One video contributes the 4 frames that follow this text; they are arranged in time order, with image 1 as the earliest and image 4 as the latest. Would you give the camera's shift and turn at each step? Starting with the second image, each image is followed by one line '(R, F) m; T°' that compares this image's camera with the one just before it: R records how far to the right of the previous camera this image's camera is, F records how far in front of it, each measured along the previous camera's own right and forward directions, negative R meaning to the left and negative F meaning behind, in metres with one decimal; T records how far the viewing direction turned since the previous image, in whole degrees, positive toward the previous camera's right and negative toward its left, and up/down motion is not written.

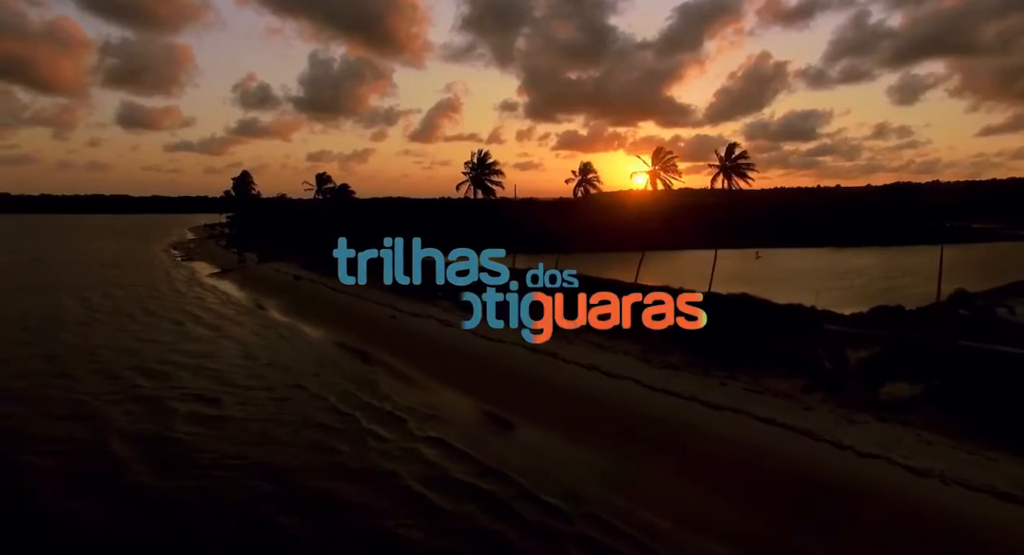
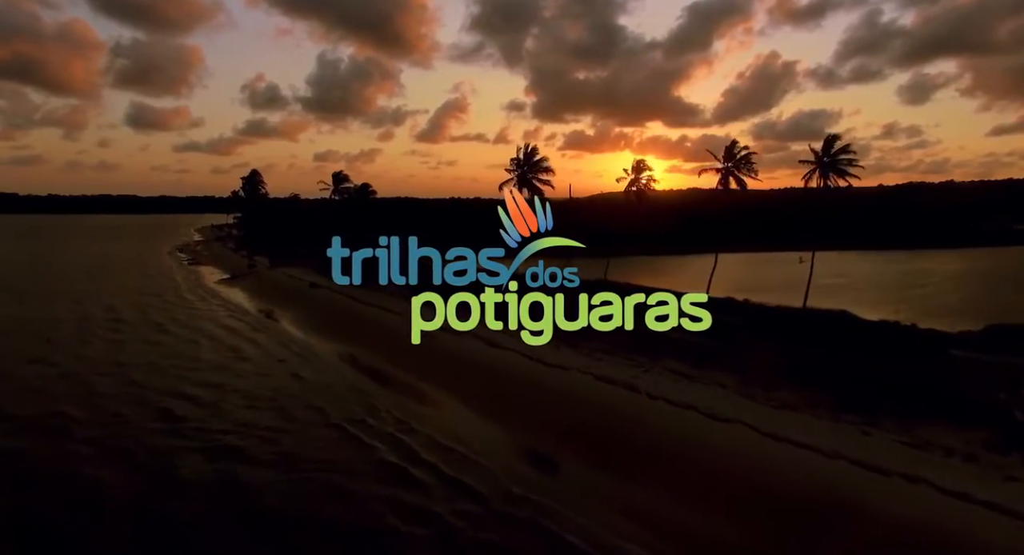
(-0.8, +0.8) m; -1°
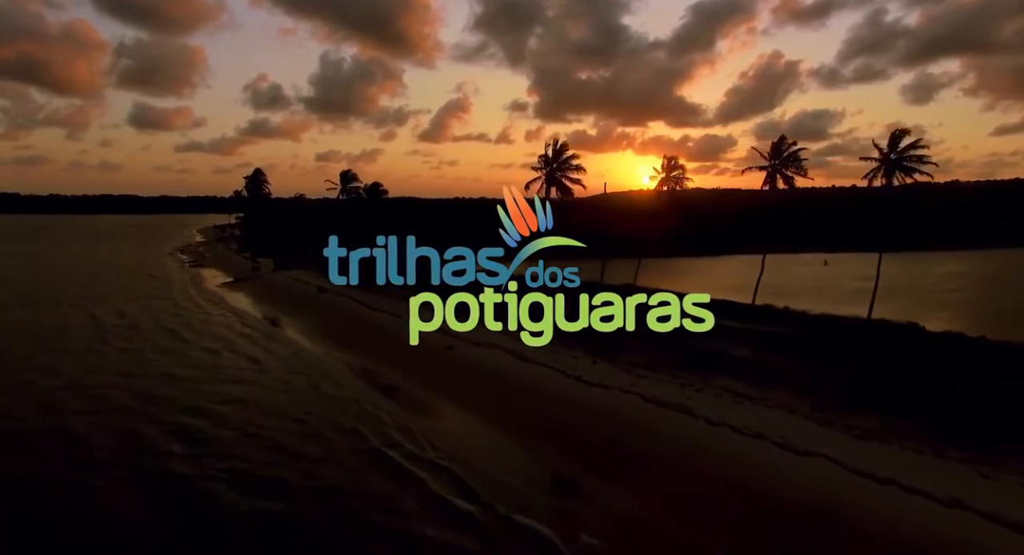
(-0.5, +0.6) m; 0°
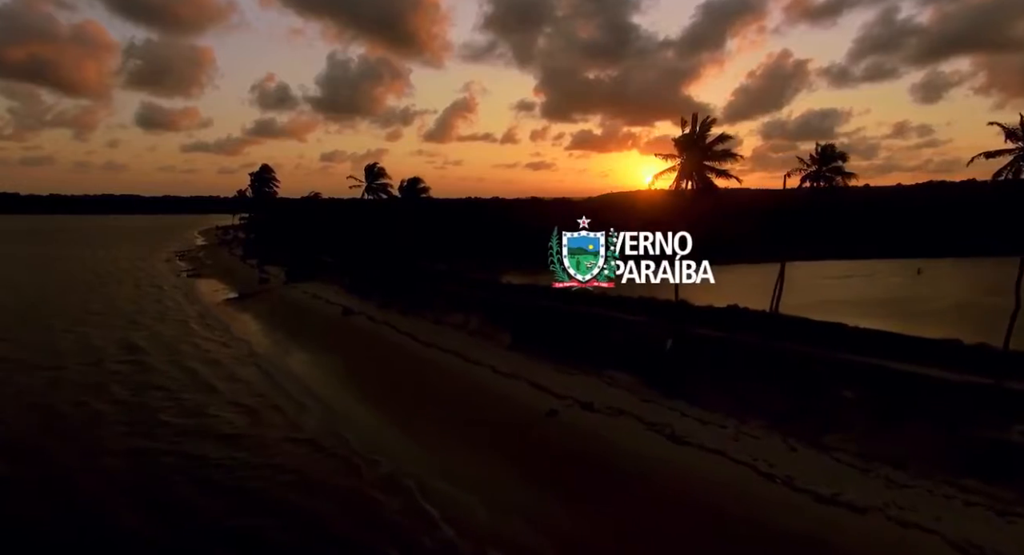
(-1.5, +1.6) m; -1°
